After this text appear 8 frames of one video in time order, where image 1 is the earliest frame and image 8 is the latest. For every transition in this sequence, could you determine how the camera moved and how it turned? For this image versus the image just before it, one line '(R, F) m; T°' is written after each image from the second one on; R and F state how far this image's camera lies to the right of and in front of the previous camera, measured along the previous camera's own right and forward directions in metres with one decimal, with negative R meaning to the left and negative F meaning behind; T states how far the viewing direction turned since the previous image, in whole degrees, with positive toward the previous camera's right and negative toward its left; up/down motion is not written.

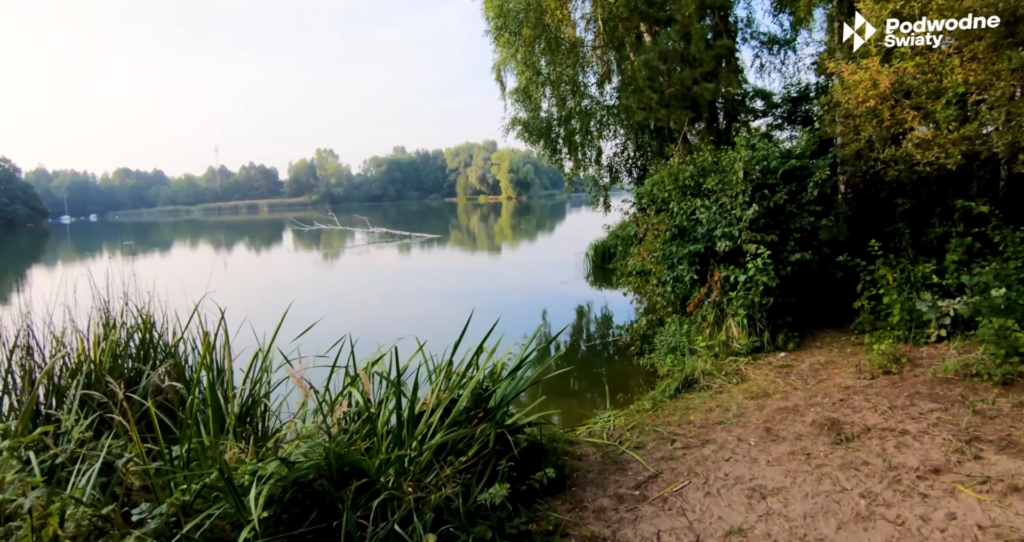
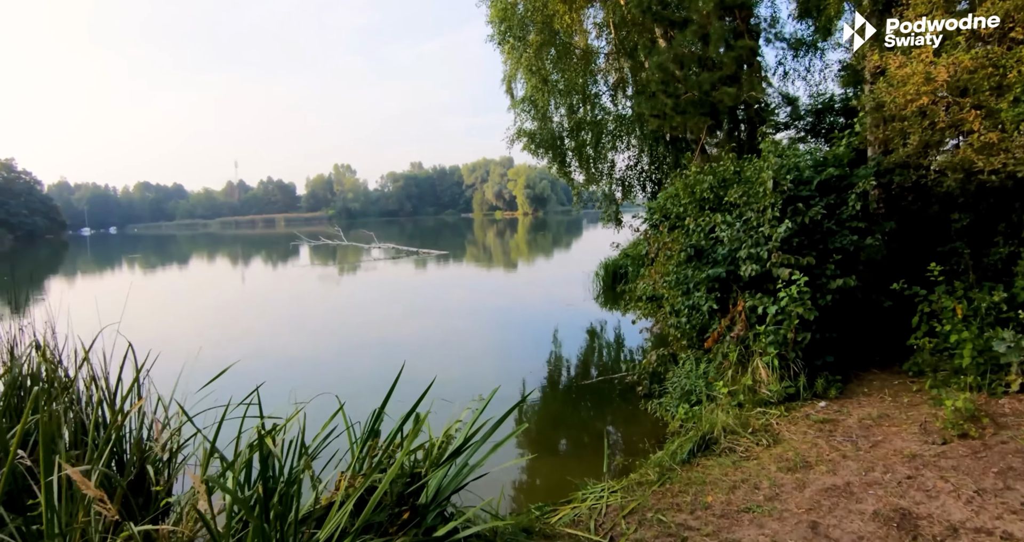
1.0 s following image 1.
(+0.3, +1.0) m; -2°
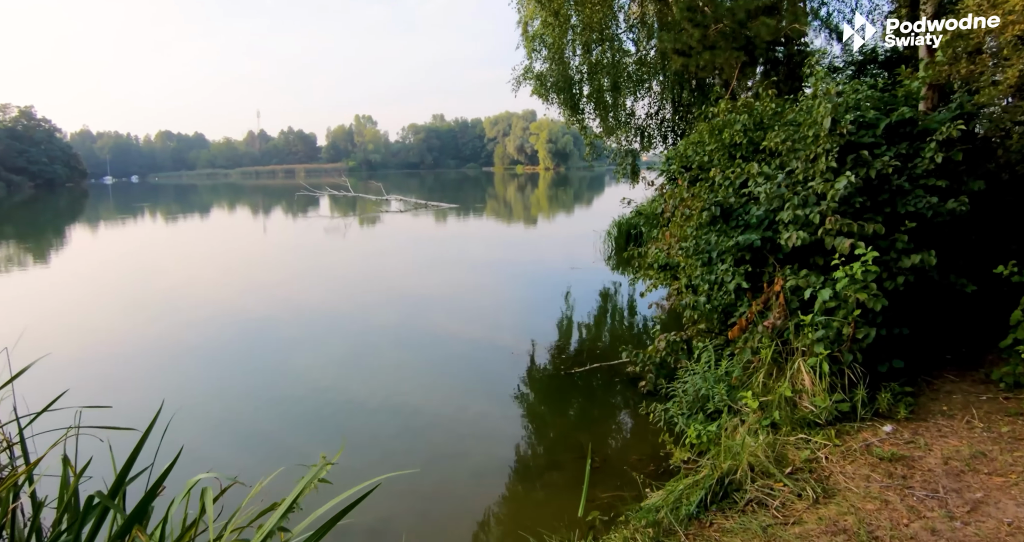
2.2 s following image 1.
(+0.4, +1.3) m; -2°
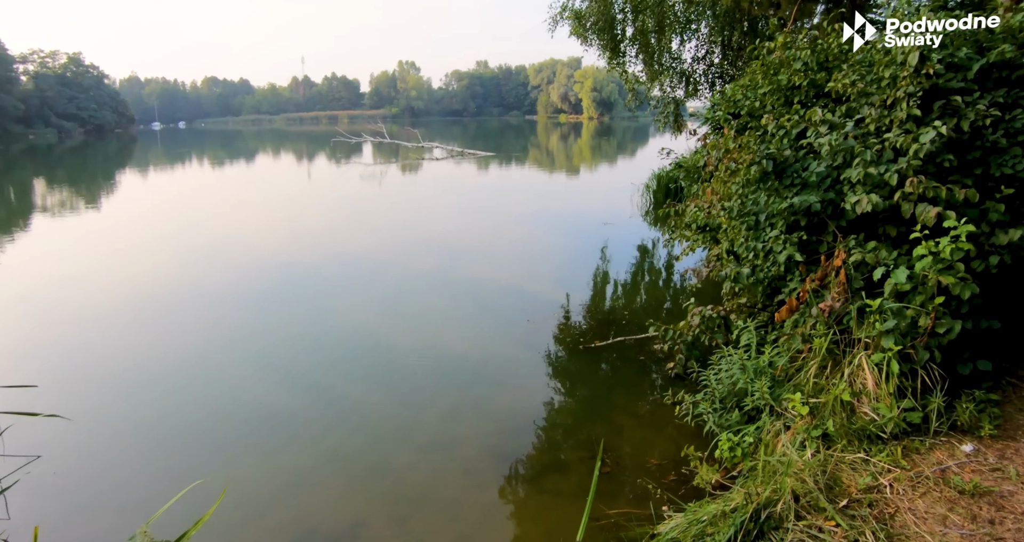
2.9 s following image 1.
(+0.2, +0.6) m; -4°
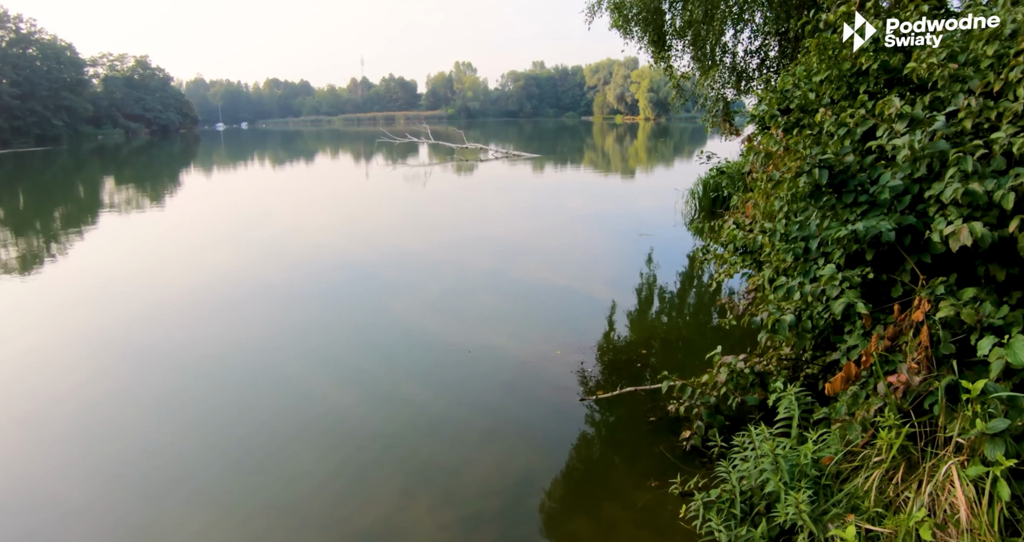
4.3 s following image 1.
(+0.4, +0.9) m; -5°
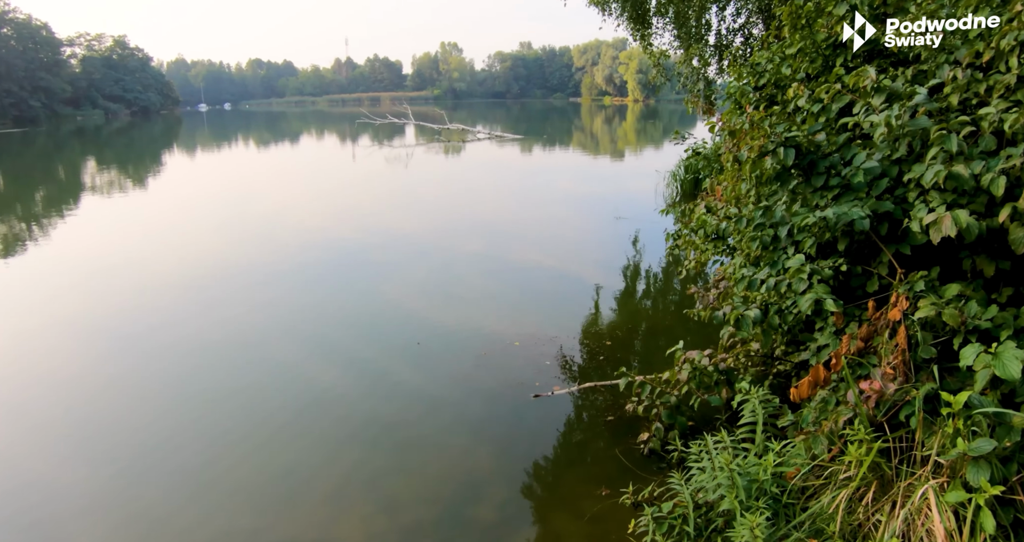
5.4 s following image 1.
(+0.2, +0.3) m; +1°
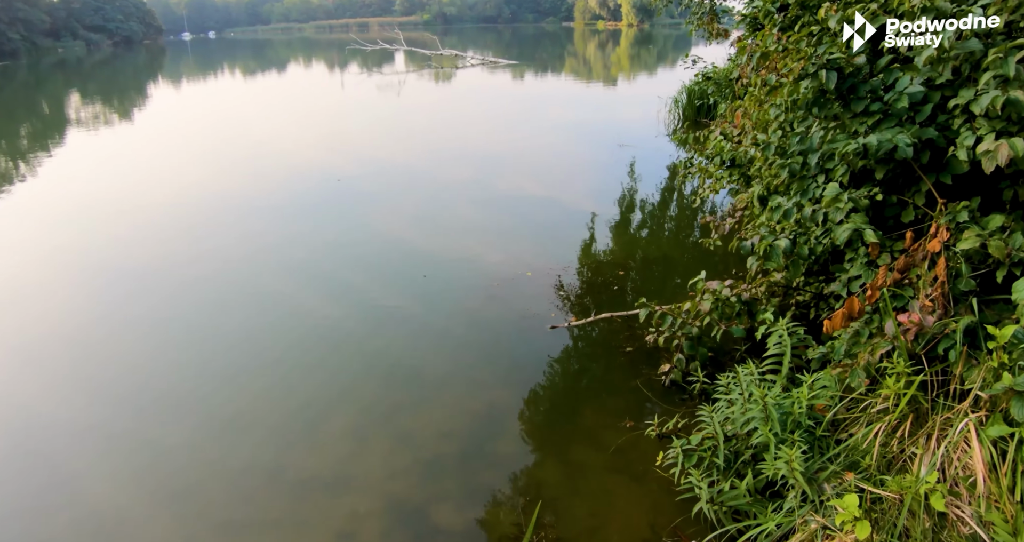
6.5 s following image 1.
(-0.1, +0.1) m; 0°
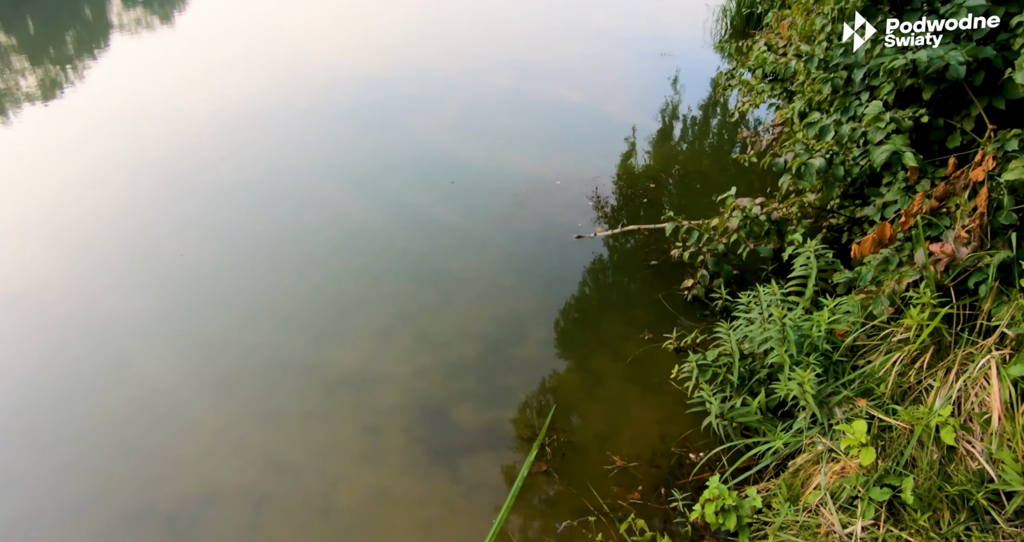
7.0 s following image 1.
(0.0, 0.0) m; -3°
